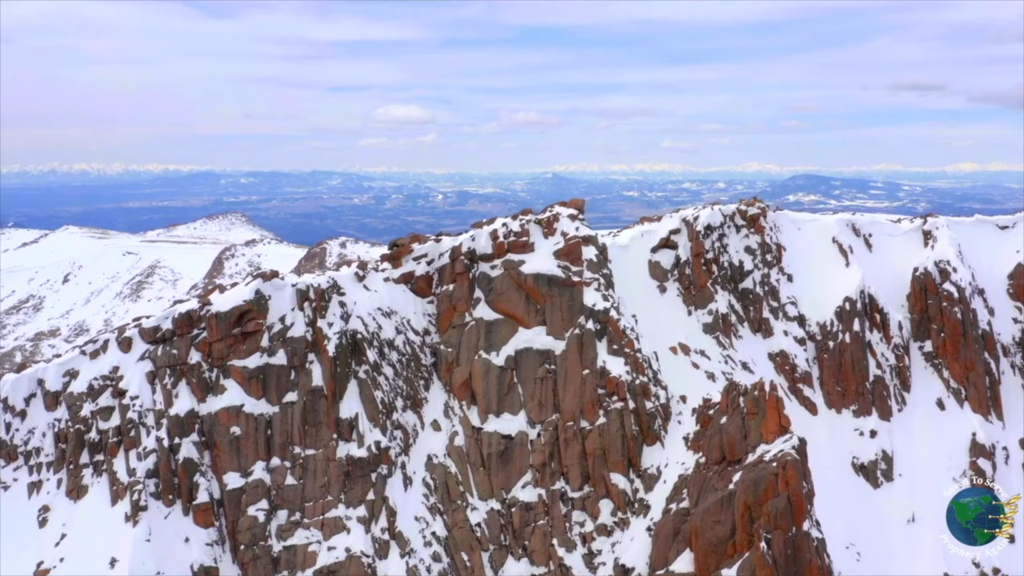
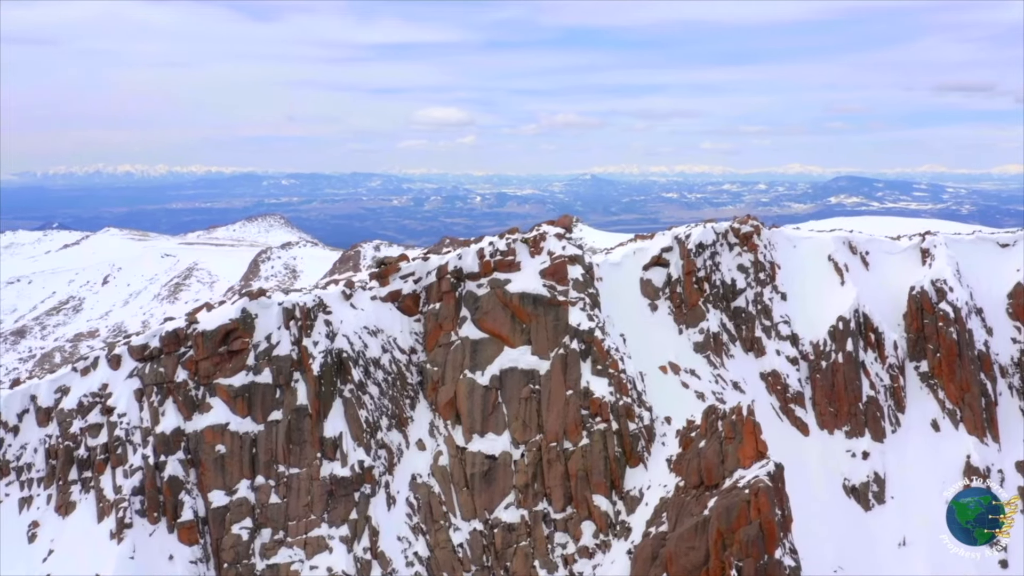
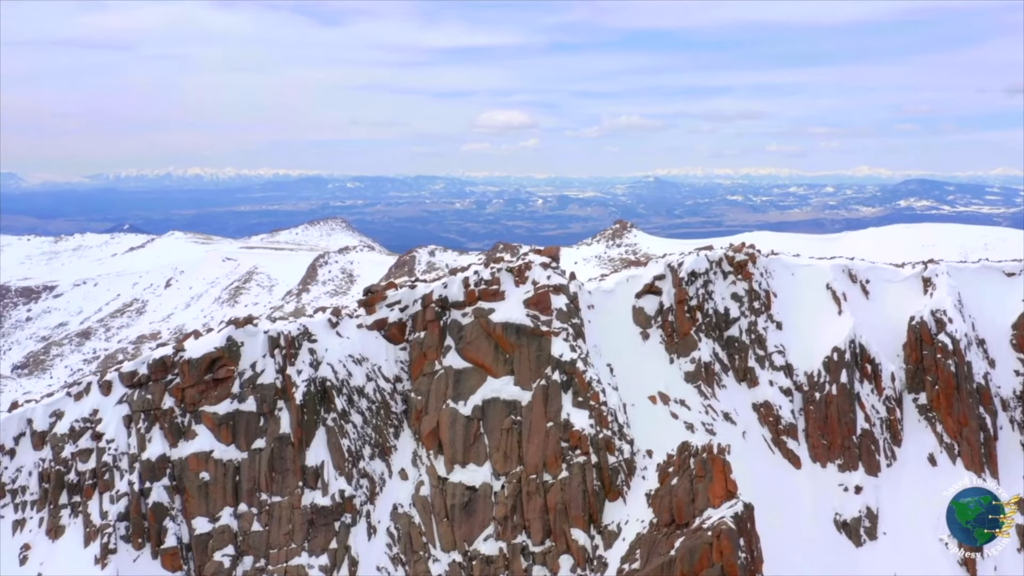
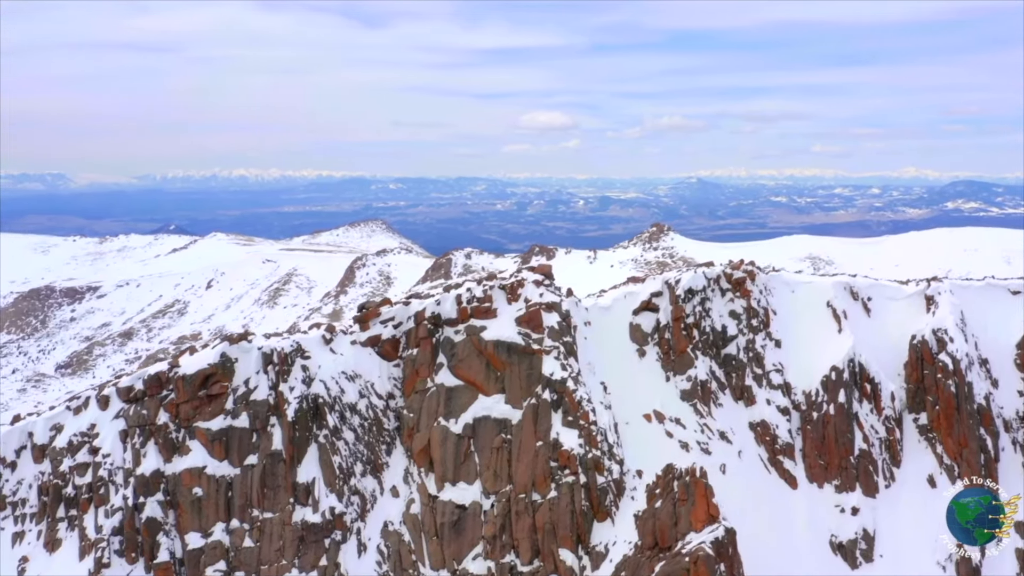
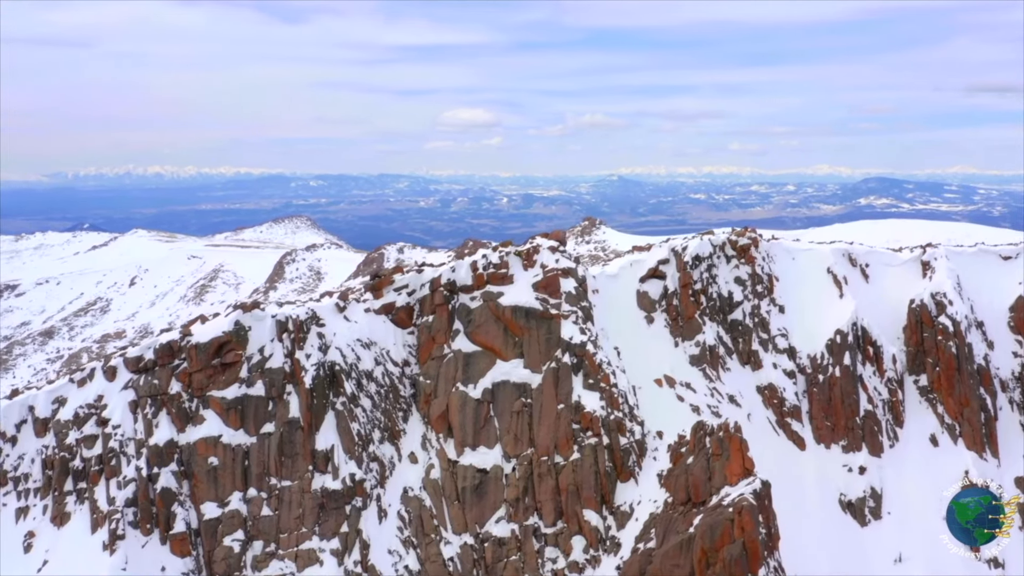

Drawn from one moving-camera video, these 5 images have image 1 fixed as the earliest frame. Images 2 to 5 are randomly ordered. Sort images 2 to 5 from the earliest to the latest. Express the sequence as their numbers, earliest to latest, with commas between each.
2, 5, 3, 4
